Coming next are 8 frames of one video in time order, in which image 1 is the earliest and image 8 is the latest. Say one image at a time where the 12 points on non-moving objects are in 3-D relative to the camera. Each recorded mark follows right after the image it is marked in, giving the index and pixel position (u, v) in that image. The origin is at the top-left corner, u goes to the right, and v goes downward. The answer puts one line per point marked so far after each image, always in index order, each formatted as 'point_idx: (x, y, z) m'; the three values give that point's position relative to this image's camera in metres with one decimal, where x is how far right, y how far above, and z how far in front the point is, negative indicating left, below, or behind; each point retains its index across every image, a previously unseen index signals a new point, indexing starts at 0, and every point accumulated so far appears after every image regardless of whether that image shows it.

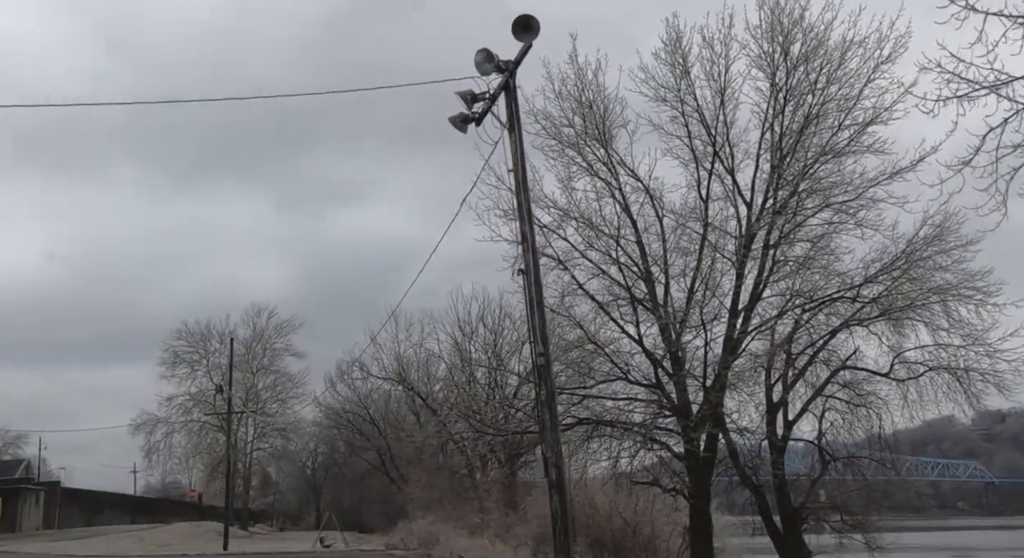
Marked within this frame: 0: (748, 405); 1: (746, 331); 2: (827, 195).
0: (+5.0, -2.6, +19.1) m
1: (+4.9, -1.1, +18.9) m
2: (+6.4, +1.7, +18.5) m
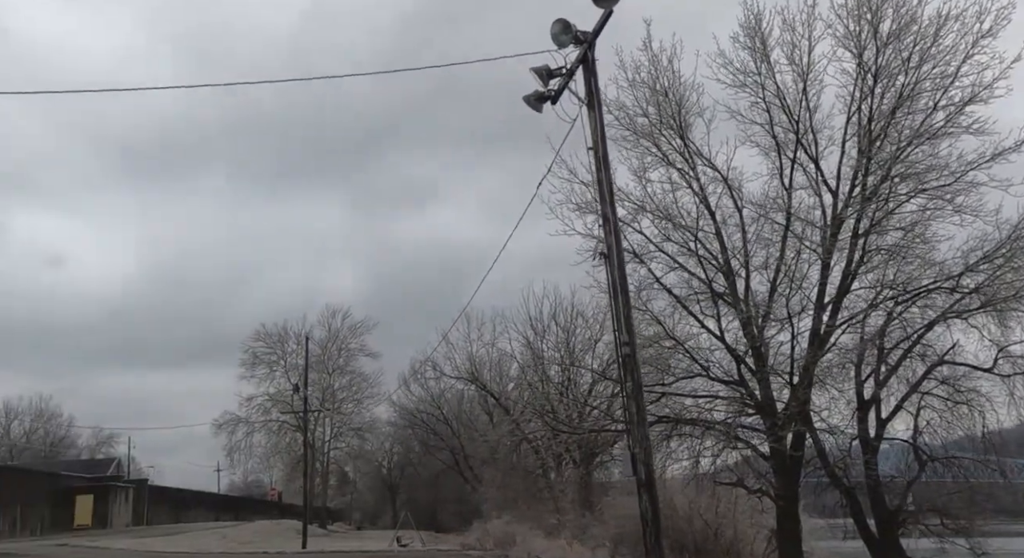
0: (+6.5, -2.5, +18.2) m
1: (+6.4, -0.9, +18.1) m
2: (+7.9, +1.9, +17.5) m
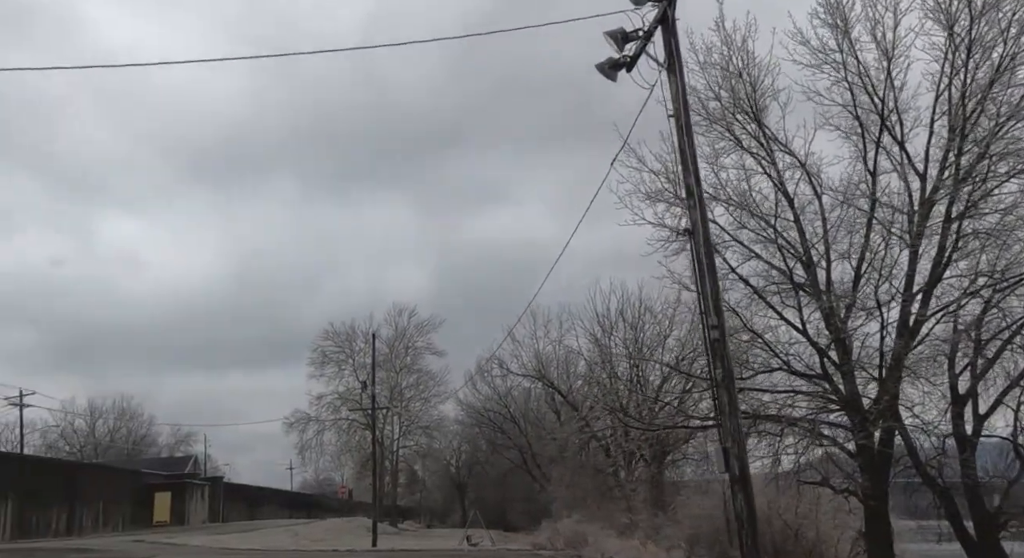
0: (+7.9, -2.2, +17.2) m
1: (+7.7, -0.7, +17.0) m
2: (+9.1, +2.2, +16.3) m
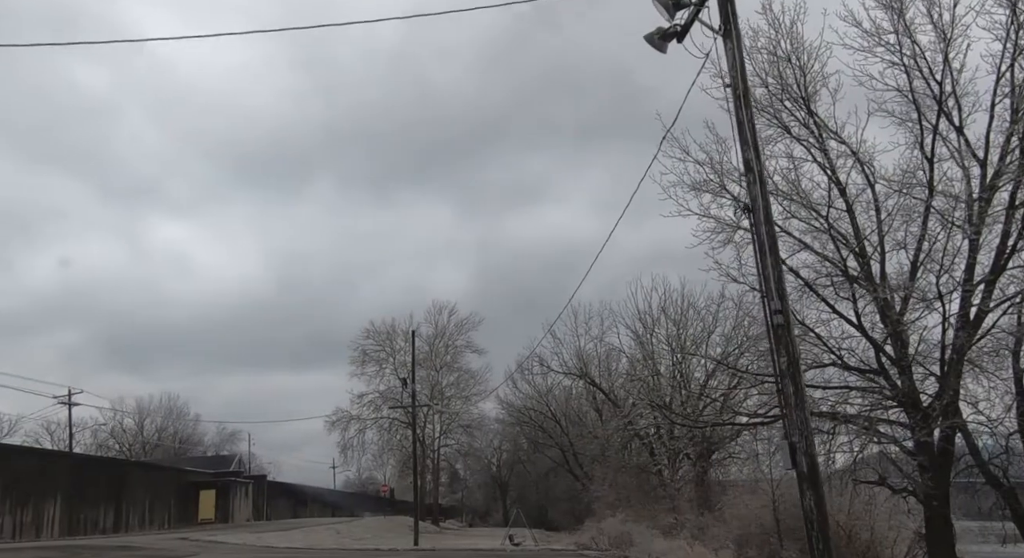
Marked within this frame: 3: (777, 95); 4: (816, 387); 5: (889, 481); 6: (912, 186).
0: (+8.7, -2.0, +16.4) m
1: (+8.5, -0.5, +16.2) m
2: (+9.8, +2.4, +15.5) m
3: (+5.7, +4.0, +19.7) m
4: (+6.3, -2.3, +18.9) m
5: (+7.5, -4.0, +18.1) m
6: (+8.3, +1.9, +18.9) m
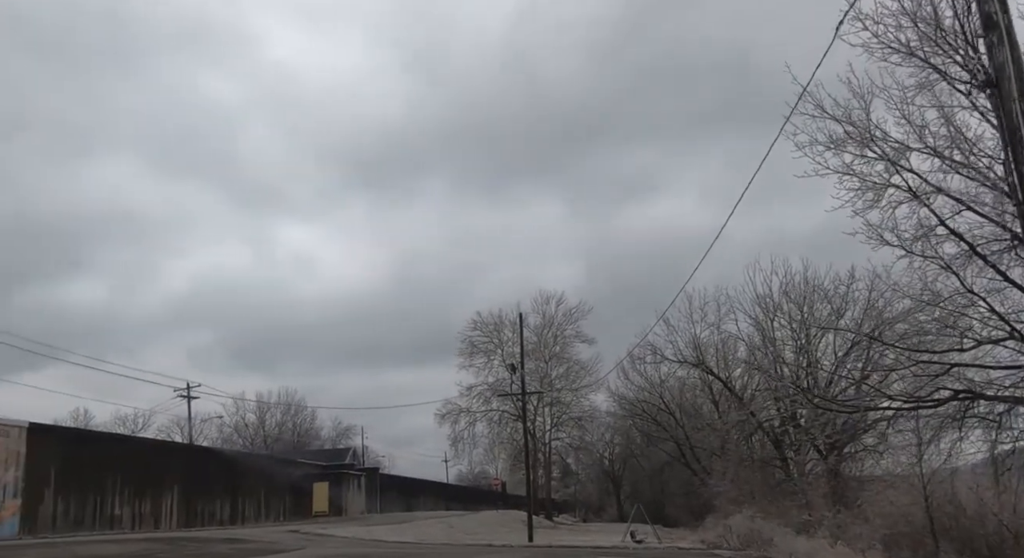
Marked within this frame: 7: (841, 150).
0: (+10.6, -1.3, +13.7) m
1: (+10.4, +0.2, +13.5) m
2: (+11.5, +3.1, +12.6) m
3: (+7.9, +4.6, +17.3) m
4: (+8.6, -1.6, +16.5) m
5: (+9.7, -3.3, +15.6) m
6: (+10.4, +2.6, +16.2) m
7: (+6.7, +2.6, +18.7) m
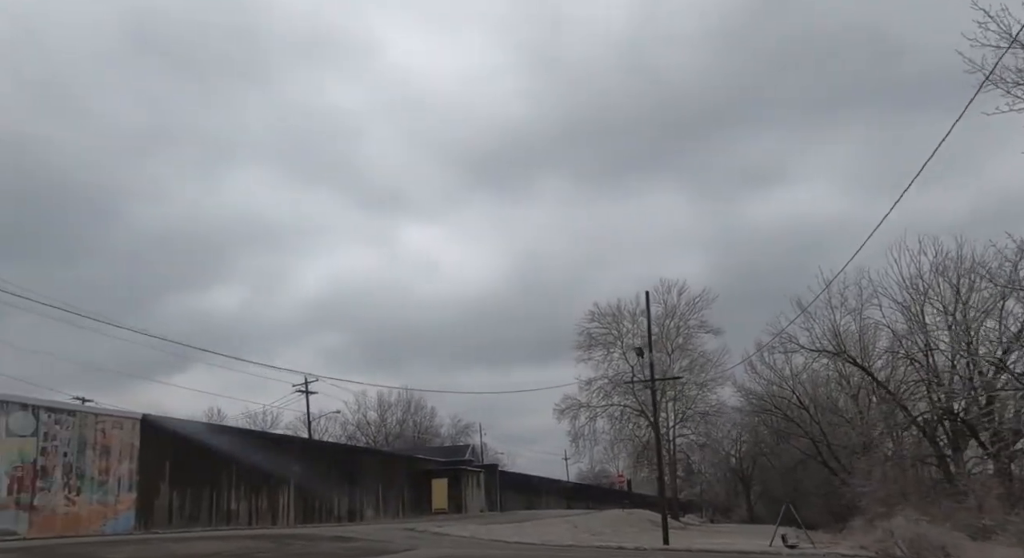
0: (+12.3, -0.5, +10.1) m
1: (+12.0, +1.0, +10.0) m
2: (+13.0, +3.9, +9.0) m
3: (+10.0, +5.4, +14.0) m
4: (+10.6, -0.8, +13.1) m
5: (+11.7, -2.6, +12.1) m
6: (+12.3, +3.4, +12.6) m
7: (+8.9, +3.4, +15.6) m
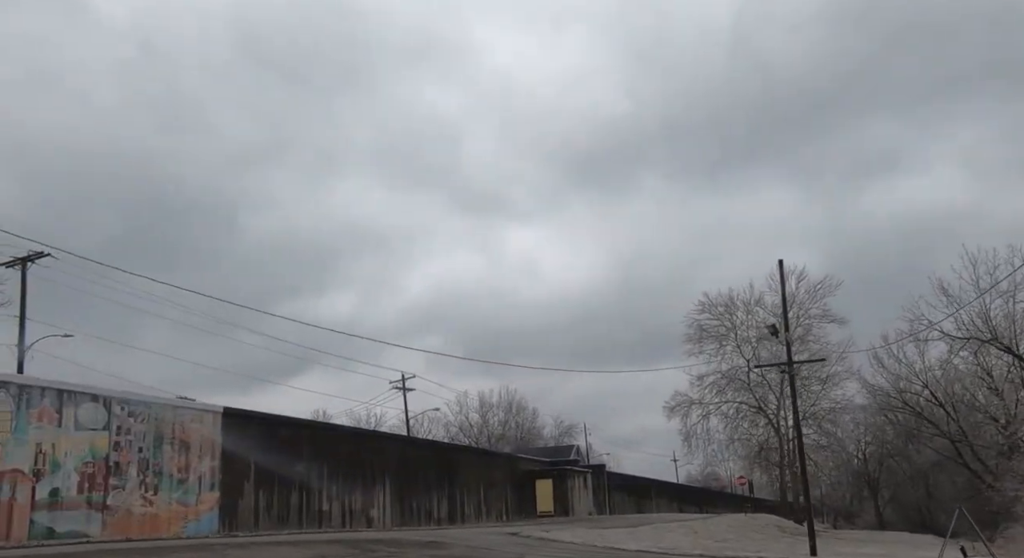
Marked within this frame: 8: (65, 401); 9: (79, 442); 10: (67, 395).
0: (+13.3, +0.4, +6.0) m
1: (+13.0, +1.9, +5.9) m
2: (+13.8, +4.9, +4.8) m
3: (+11.3, +6.3, +10.1) m
4: (+12.0, +0.1, +9.2) m
5: (+12.9, -1.6, +8.0) m
6: (+13.5, +4.4, +8.5) m
7: (+10.5, +4.2, +11.8) m
8: (-9.3, -2.5, +18.8) m
9: (-9.1, -3.4, +19.0) m
10: (-9.3, -2.4, +18.9) m
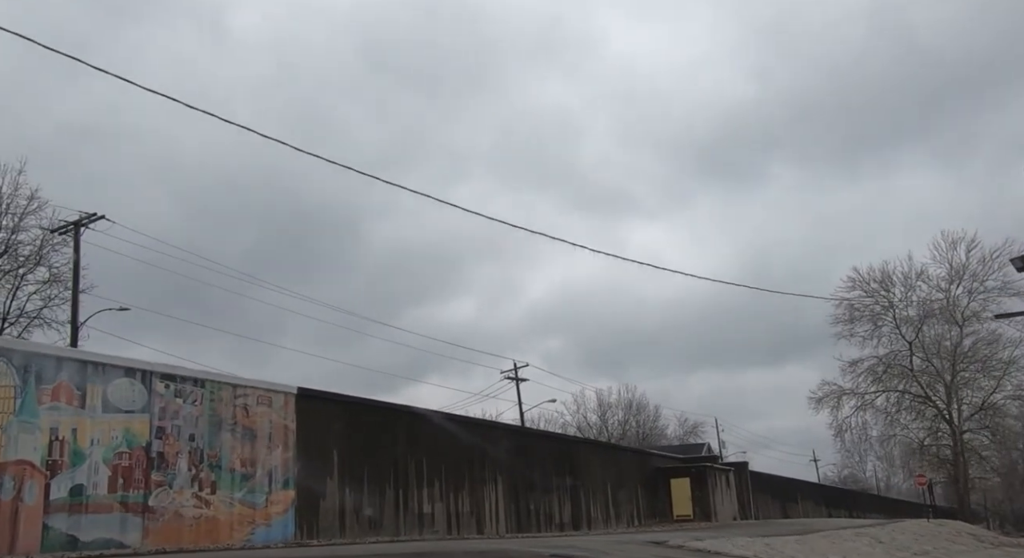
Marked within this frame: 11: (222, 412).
0: (+13.8, +2.0, -0.5) m
1: (+13.4, +3.6, -0.5) m
2: (+14.0, +6.5, -1.8) m
3: (+12.1, +7.8, +3.9) m
4: (+12.8, +1.7, +2.8) m
5: (+13.7, 0.0, +1.5) m
6: (+14.2, +6.0, +2.0) m
7: (+11.6, +5.8, +5.6) m
8: (-7.0, -1.6, +15.0) m
9: (-6.7, -2.4, +15.1) m
10: (-6.9, -1.5, +15.0) m
11: (-5.5, -2.6, +17.4) m
